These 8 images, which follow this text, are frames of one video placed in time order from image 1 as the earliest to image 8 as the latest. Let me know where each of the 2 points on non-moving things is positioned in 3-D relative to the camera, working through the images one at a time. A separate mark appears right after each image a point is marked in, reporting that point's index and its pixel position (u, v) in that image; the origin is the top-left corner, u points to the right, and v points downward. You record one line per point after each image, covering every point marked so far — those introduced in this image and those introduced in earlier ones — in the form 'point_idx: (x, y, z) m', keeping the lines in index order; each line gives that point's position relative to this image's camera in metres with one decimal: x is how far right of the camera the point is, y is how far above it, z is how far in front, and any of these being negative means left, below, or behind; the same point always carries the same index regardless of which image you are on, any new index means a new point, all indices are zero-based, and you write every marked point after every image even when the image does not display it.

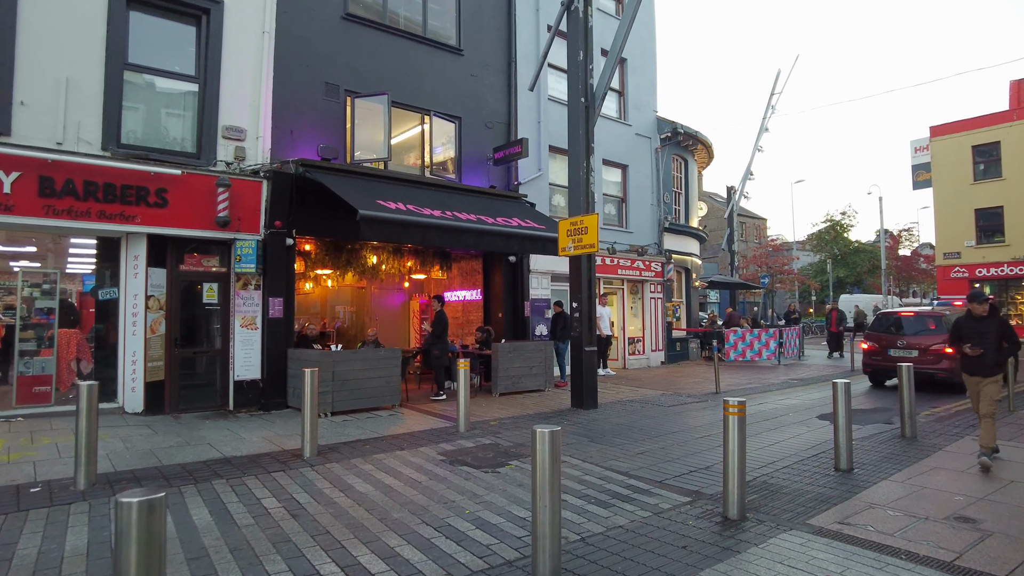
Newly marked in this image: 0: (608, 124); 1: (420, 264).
0: (+2.4, +4.0, +15.9) m
1: (-2.0, +0.5, +13.4) m
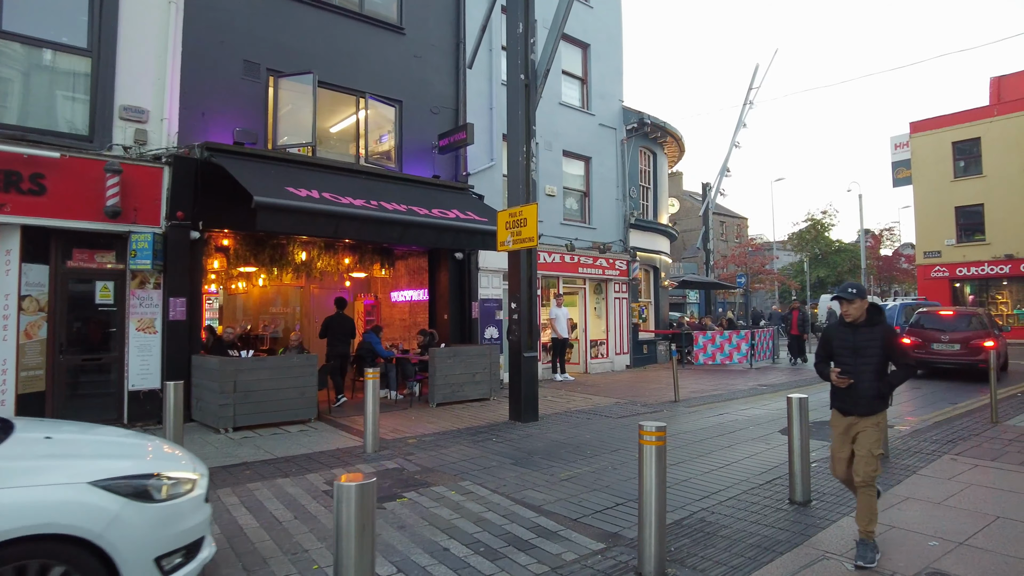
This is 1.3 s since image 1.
0: (+1.3, +4.0, +15.0) m
1: (-3.0, +0.5, +12.4) m
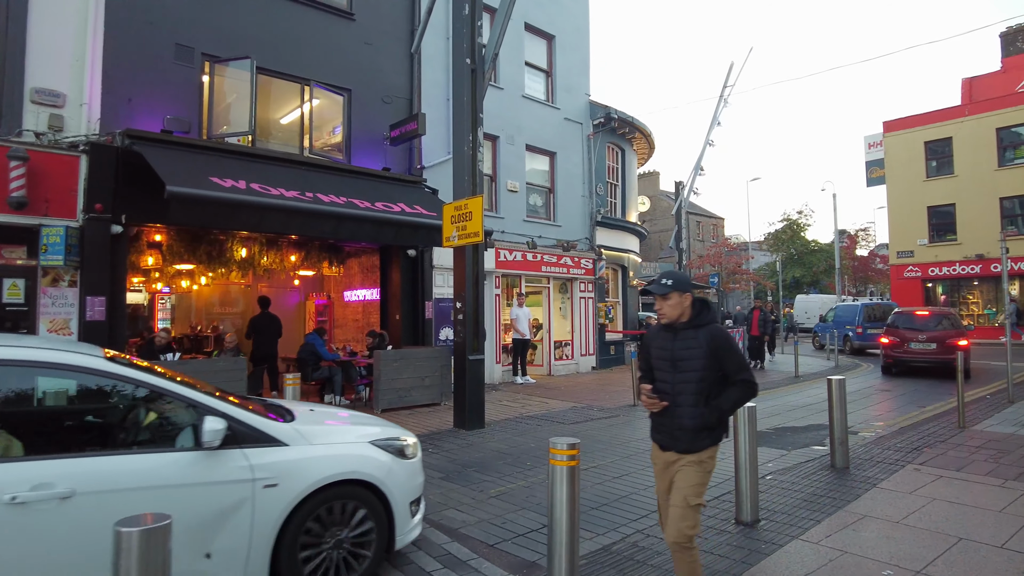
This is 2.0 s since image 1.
0: (+0.5, +4.1, +14.5) m
1: (-3.8, +0.5, +11.7) m
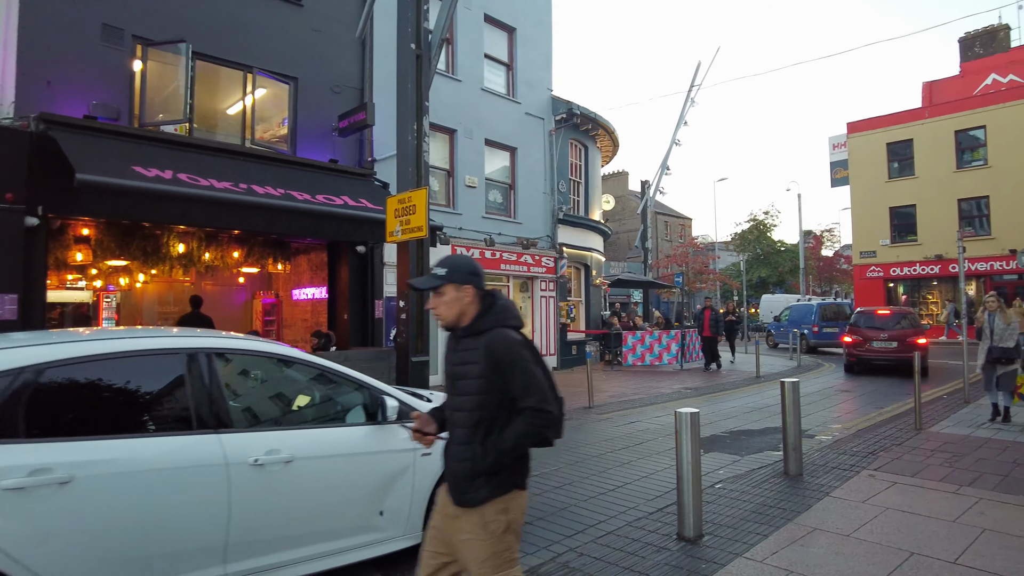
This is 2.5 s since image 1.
0: (-0.4, +4.1, +14.1) m
1: (-4.6, +0.6, +11.2) m
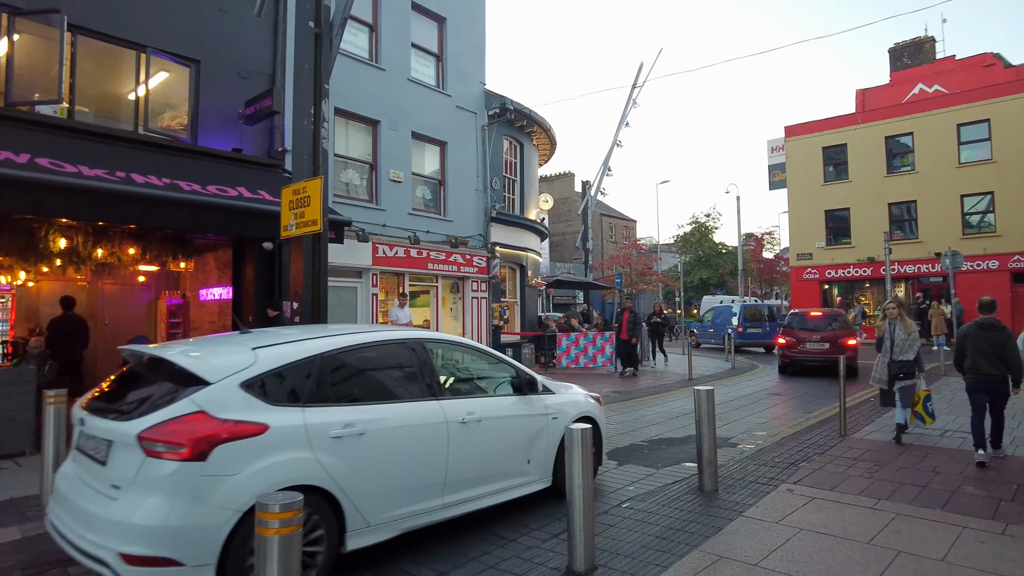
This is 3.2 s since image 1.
0: (-1.9, +4.1, +13.4) m
1: (-5.8, +0.6, +10.2) m
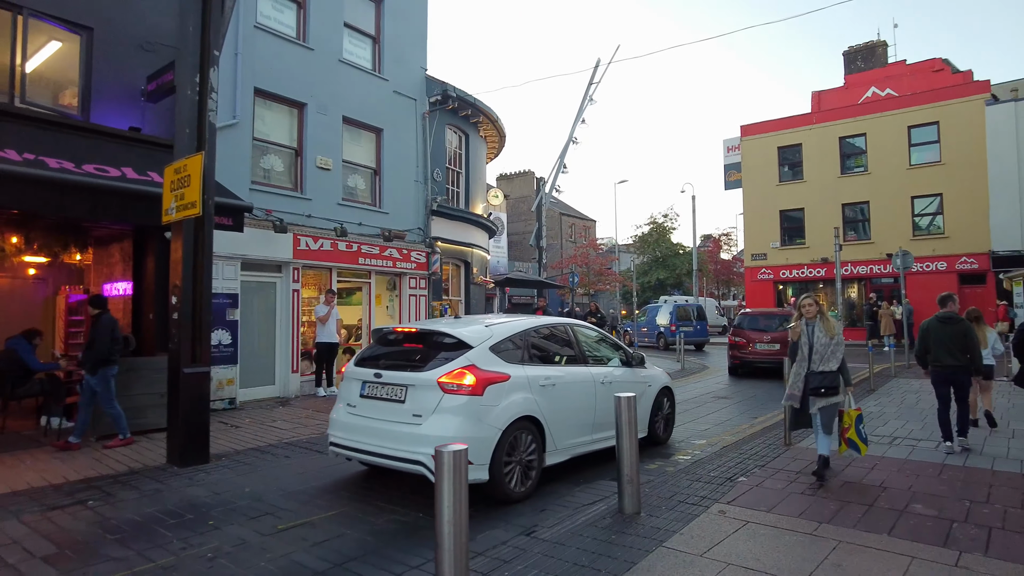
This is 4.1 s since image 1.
0: (-3.1, +4.1, +12.6) m
1: (-6.8, +0.7, +9.1) m
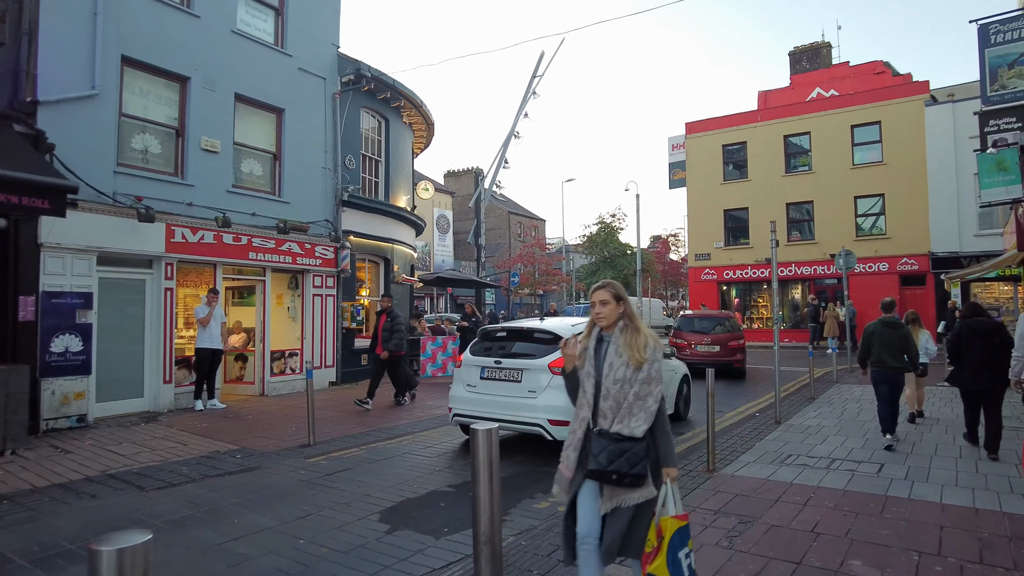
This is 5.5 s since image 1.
0: (-4.5, +4.2, +11.2) m
1: (-8.0, +0.7, +7.5) m
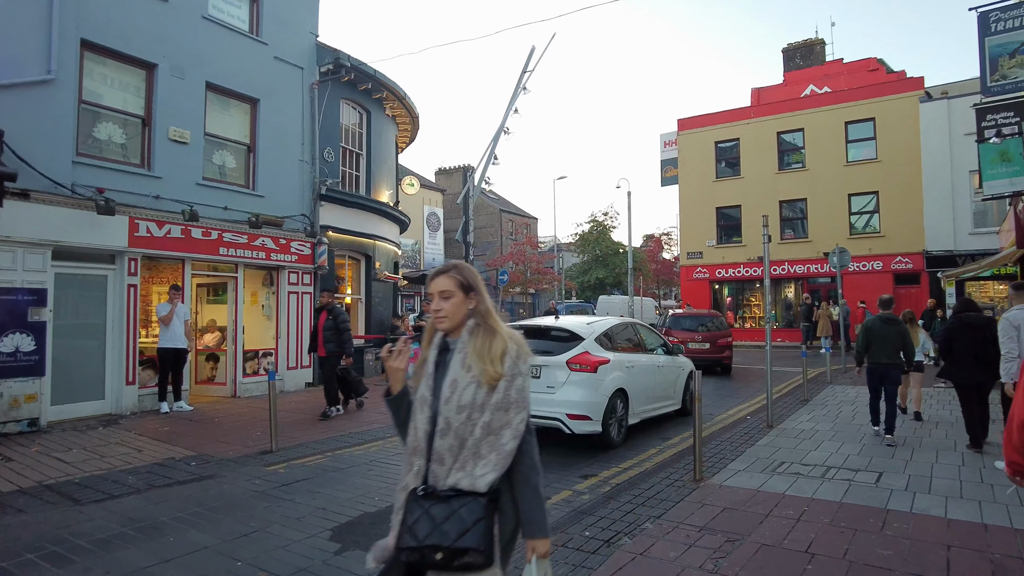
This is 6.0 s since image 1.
0: (-4.8, +4.2, +10.7) m
1: (-8.3, +0.8, +7.0) m
